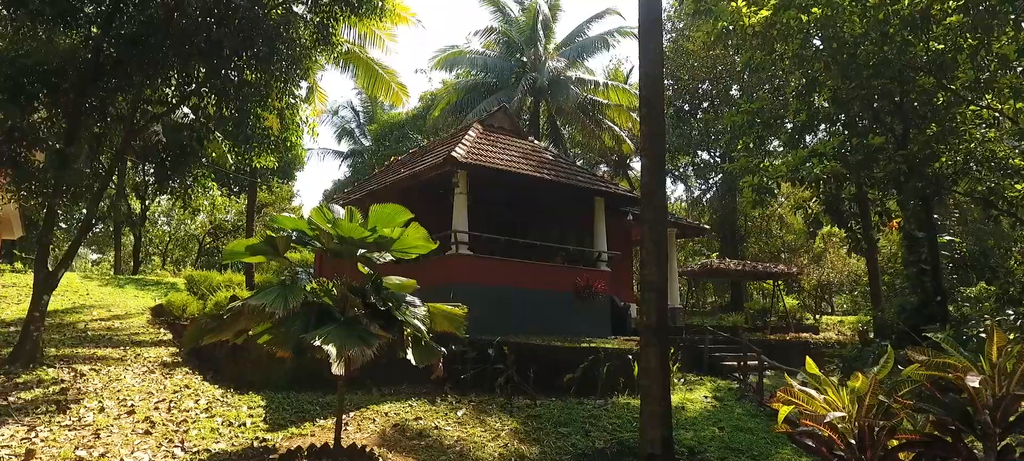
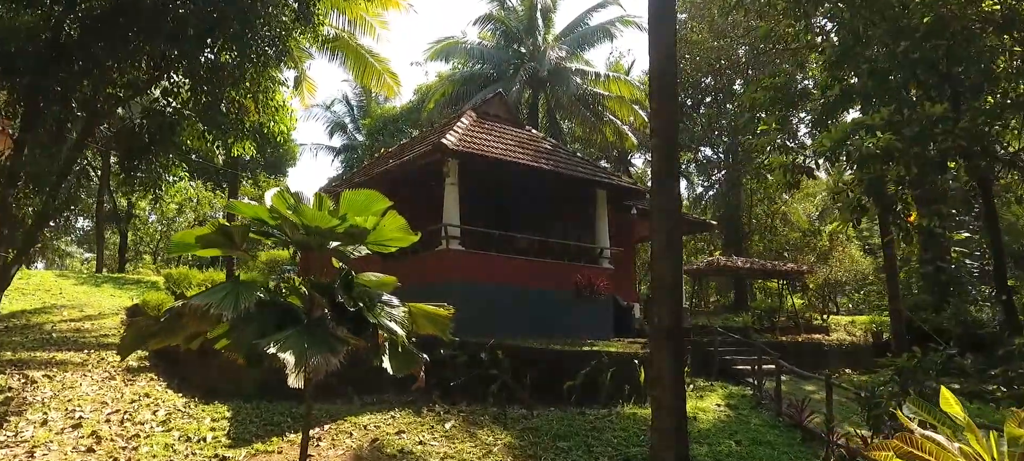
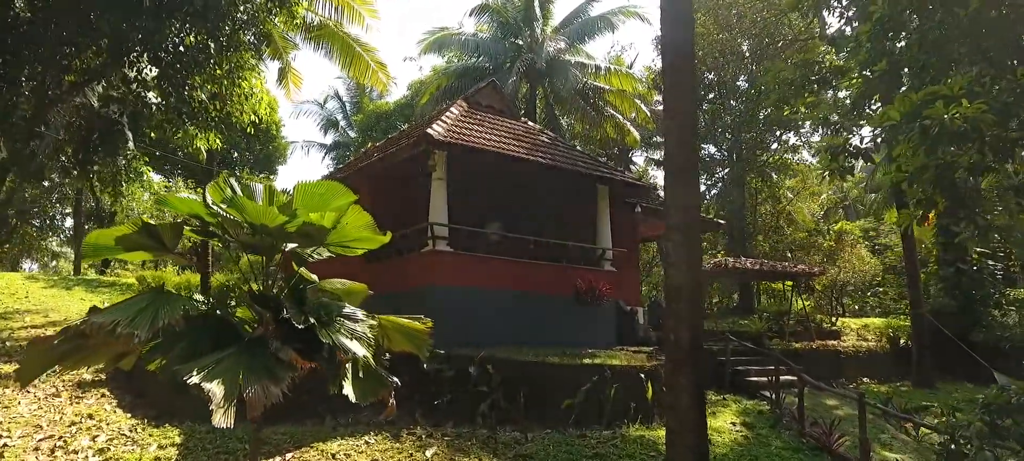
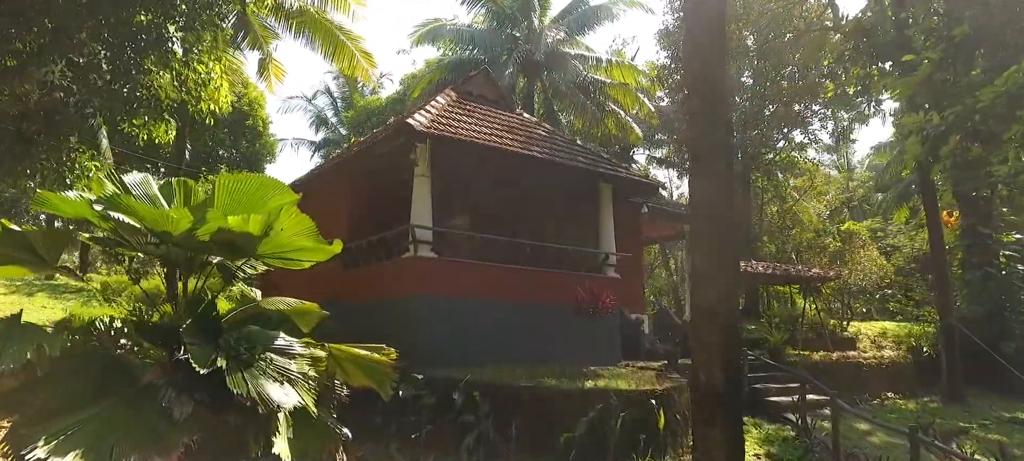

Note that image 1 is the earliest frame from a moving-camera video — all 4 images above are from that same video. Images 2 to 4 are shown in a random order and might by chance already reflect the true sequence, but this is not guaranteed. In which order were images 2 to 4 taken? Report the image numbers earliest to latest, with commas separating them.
2, 3, 4
